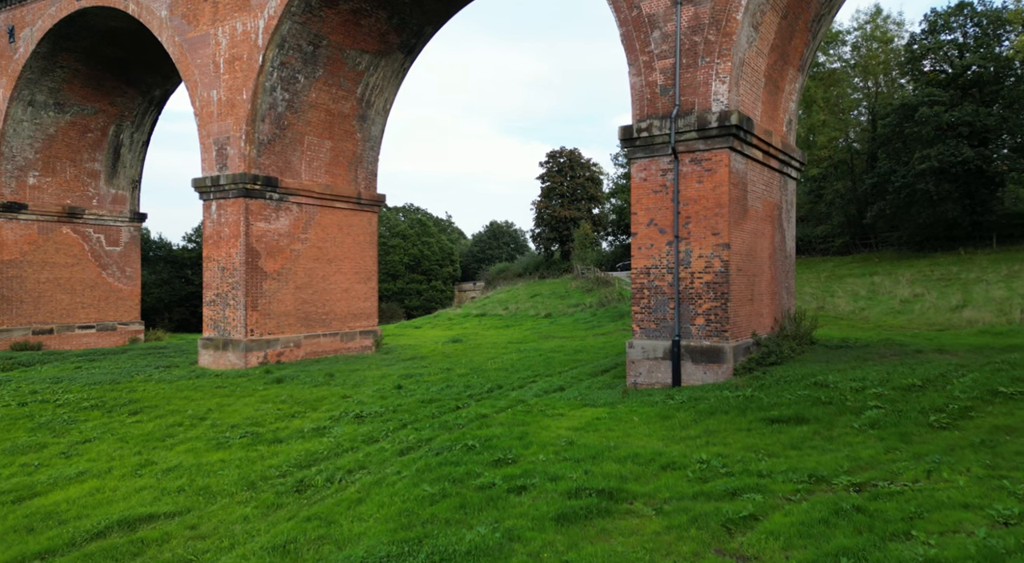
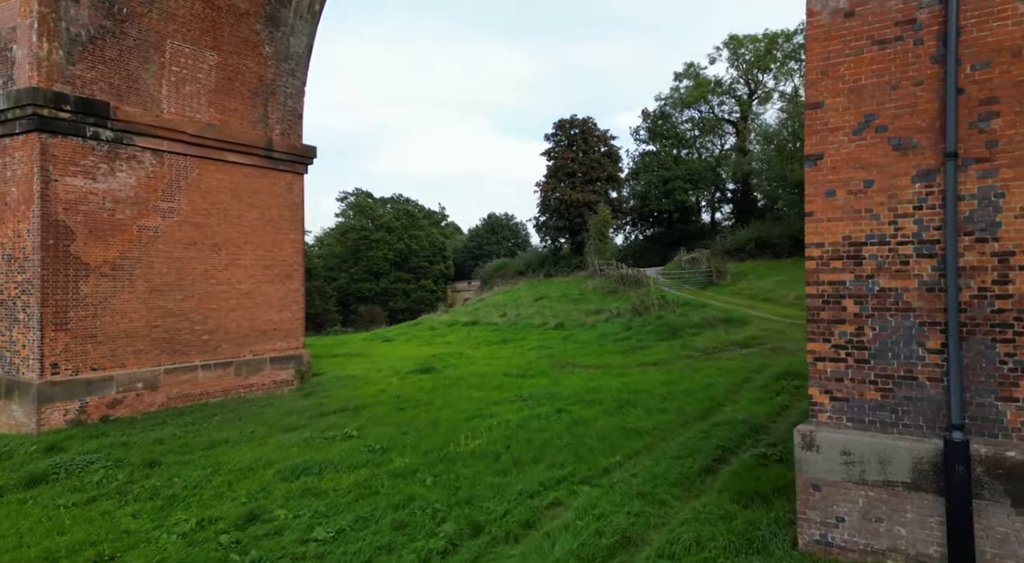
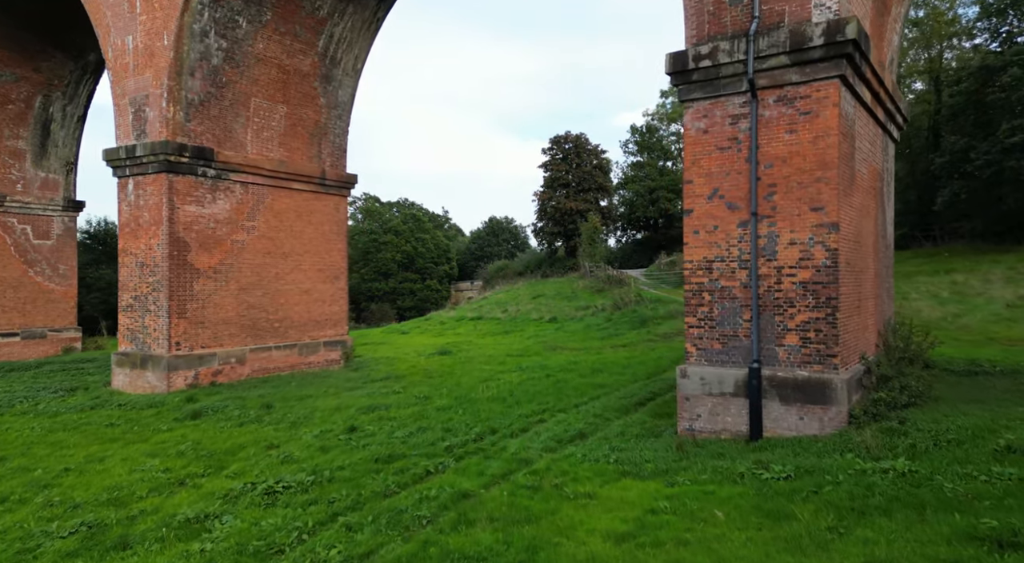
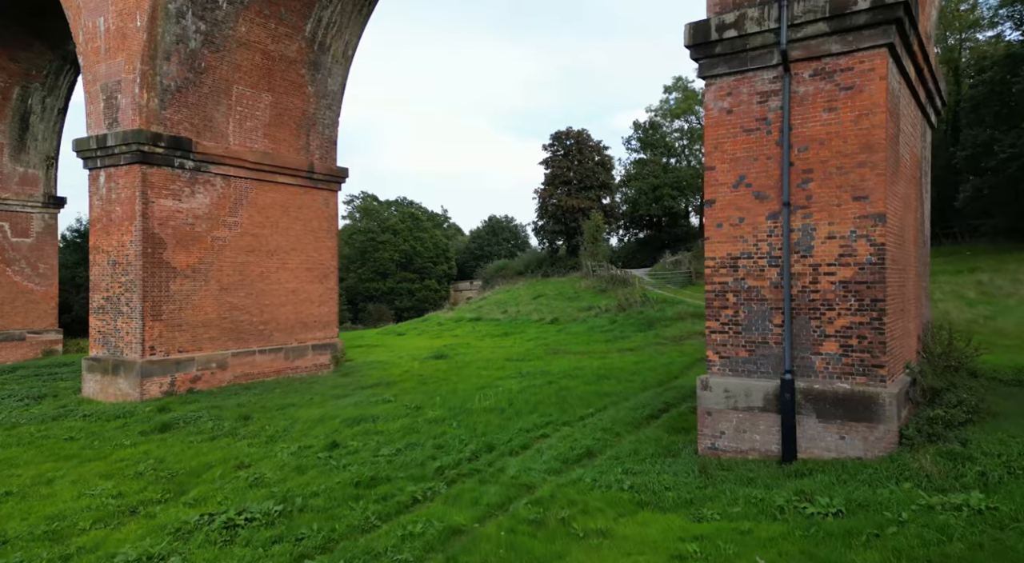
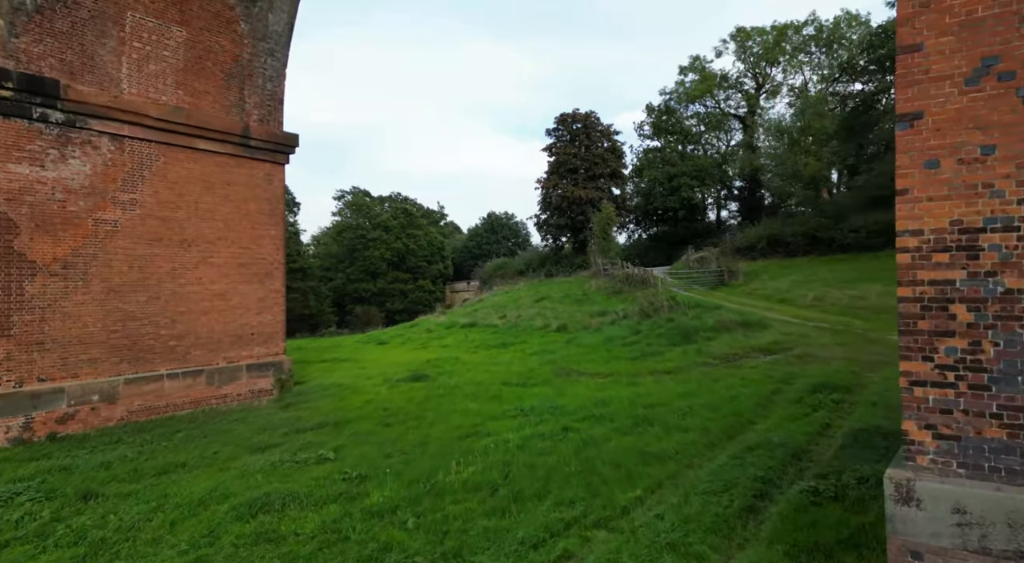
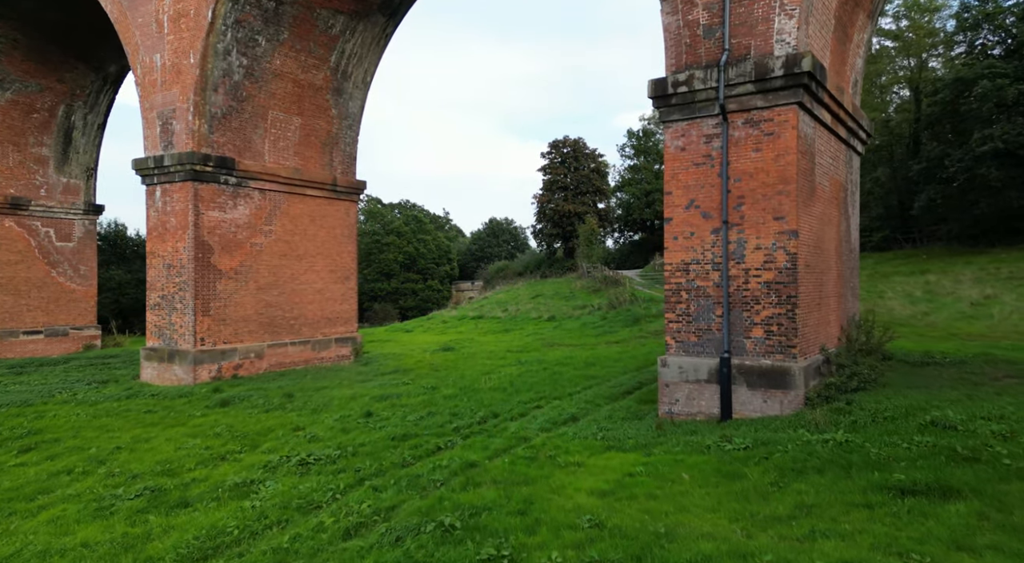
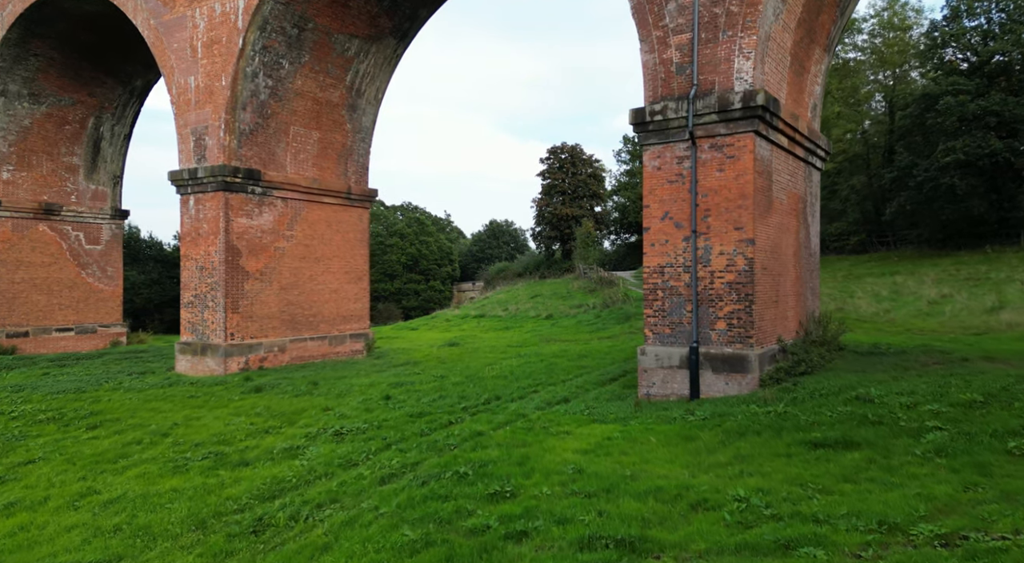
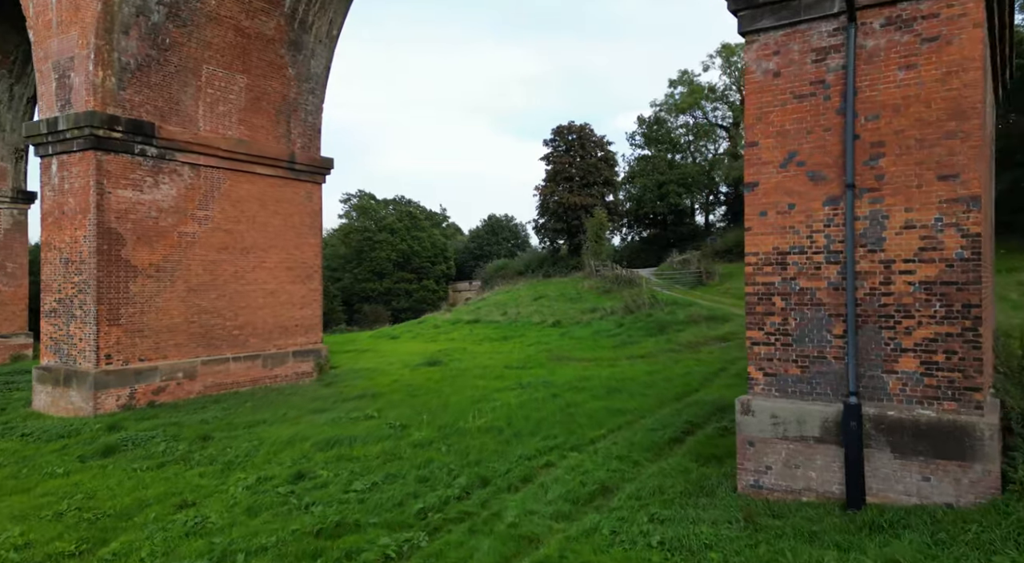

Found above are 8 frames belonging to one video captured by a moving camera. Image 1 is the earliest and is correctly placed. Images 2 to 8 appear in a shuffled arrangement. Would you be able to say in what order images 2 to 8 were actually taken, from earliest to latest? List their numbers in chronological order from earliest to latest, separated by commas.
7, 6, 3, 4, 8, 2, 5
